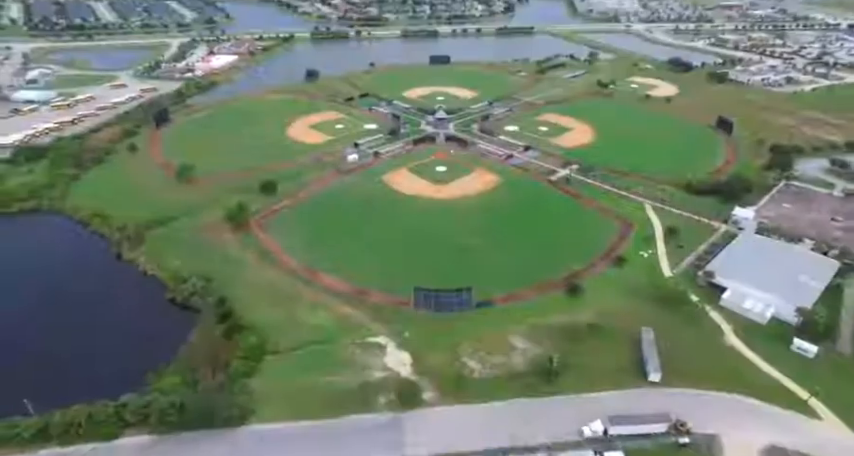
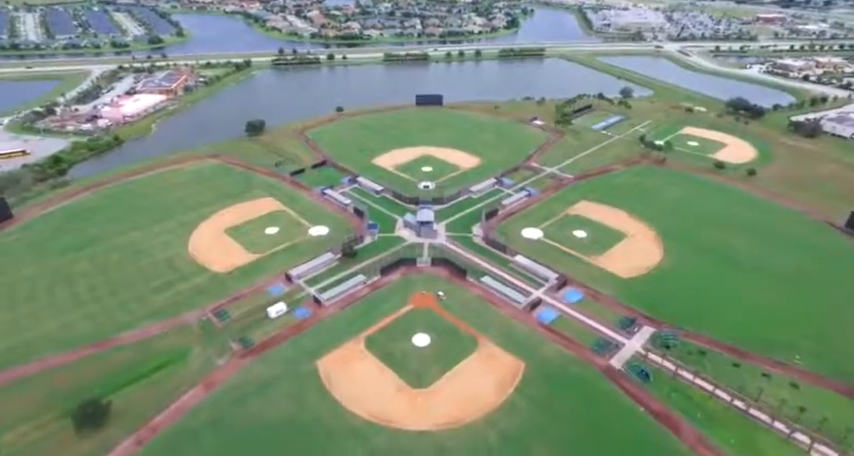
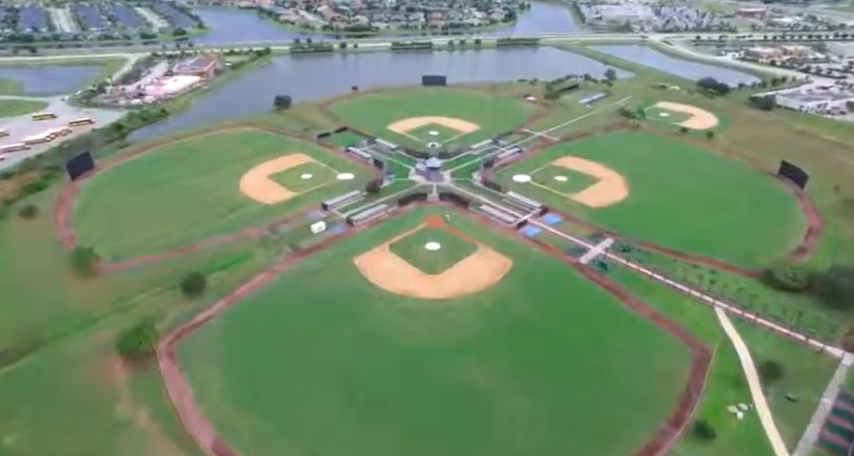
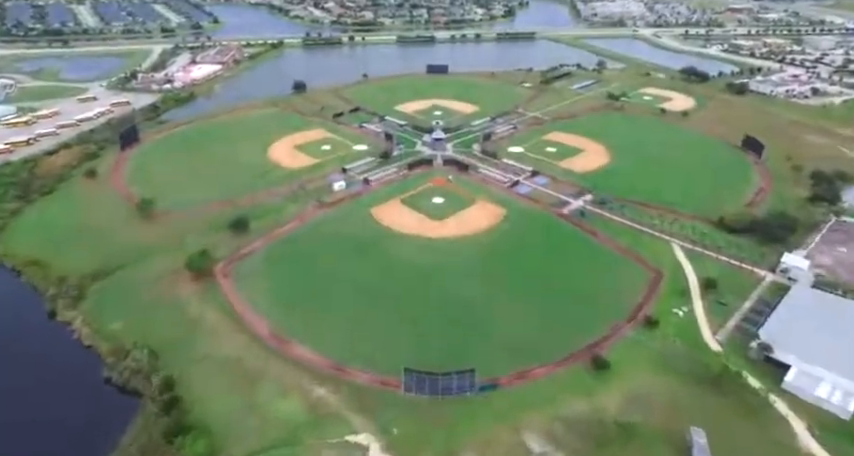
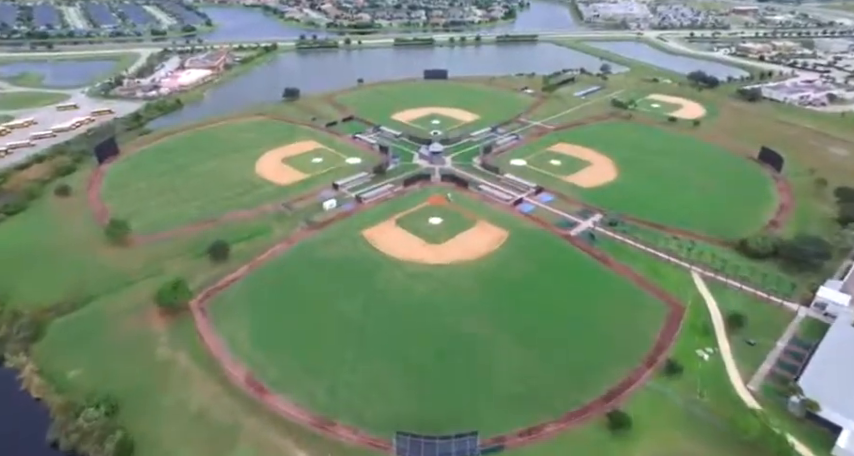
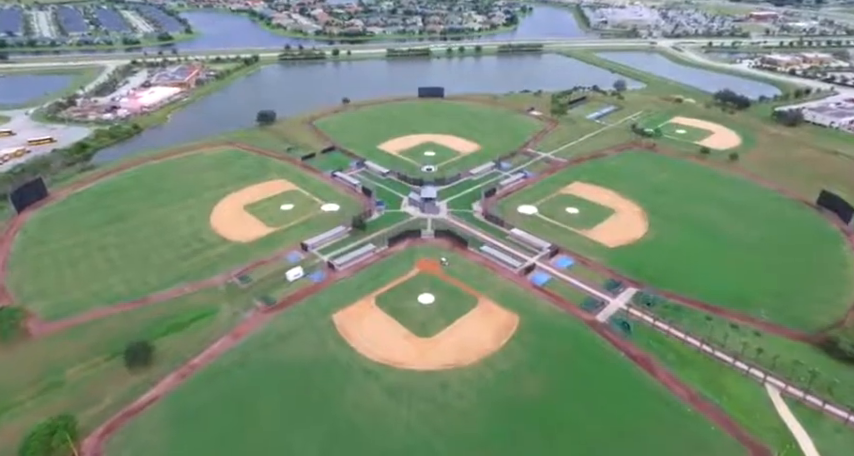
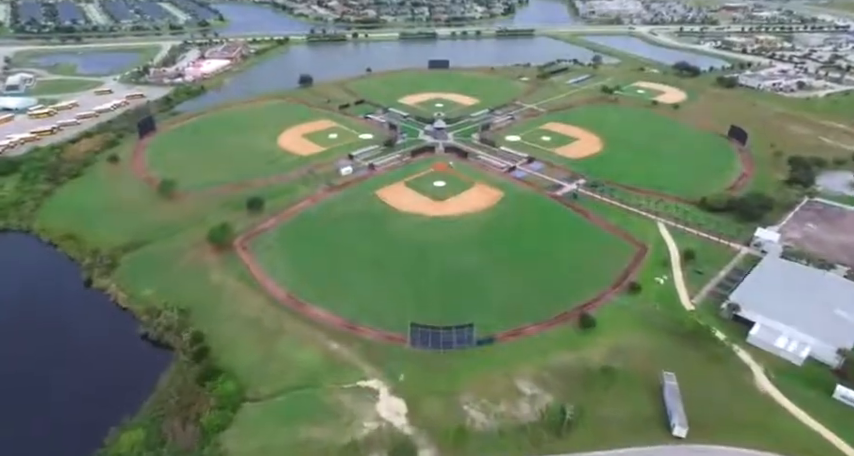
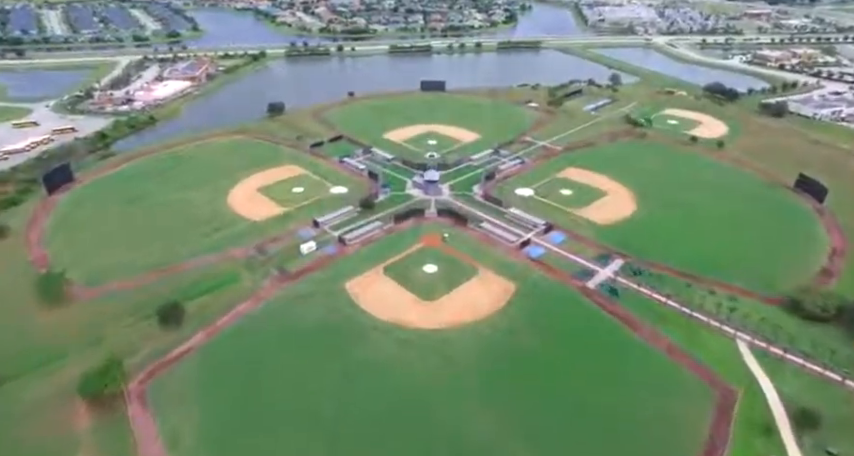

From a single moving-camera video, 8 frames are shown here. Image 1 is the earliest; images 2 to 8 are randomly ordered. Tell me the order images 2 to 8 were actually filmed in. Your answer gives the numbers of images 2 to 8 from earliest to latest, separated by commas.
7, 4, 5, 3, 8, 6, 2
